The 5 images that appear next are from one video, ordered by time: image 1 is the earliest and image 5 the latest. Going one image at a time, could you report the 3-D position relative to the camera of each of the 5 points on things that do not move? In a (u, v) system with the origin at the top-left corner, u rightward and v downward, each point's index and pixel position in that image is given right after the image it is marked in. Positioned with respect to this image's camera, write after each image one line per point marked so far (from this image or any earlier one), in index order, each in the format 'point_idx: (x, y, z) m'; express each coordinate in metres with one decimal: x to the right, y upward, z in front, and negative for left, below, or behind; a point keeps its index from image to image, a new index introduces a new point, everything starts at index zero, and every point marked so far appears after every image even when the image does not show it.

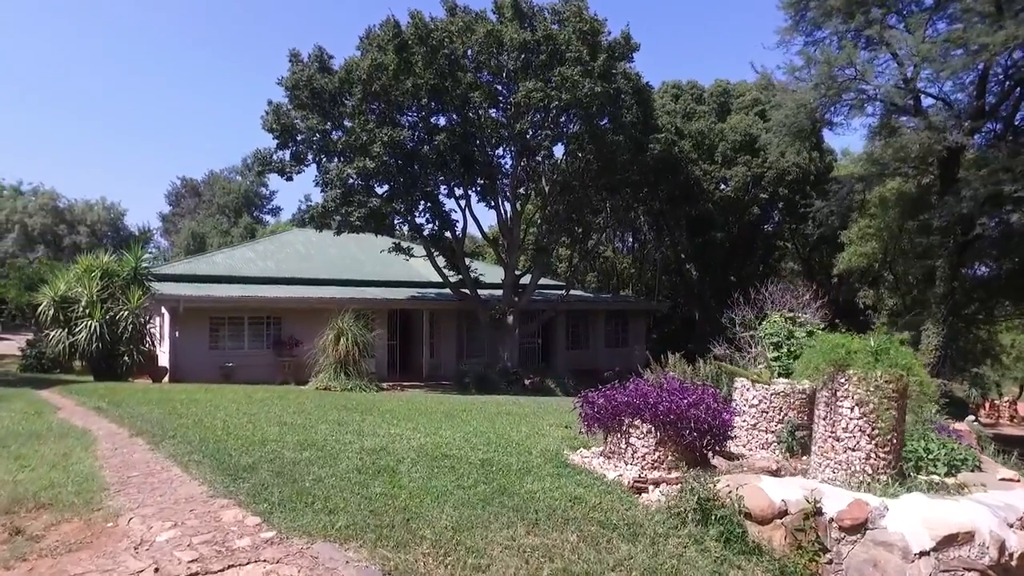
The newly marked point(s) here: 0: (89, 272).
0: (-11.1, +0.4, +18.5) m
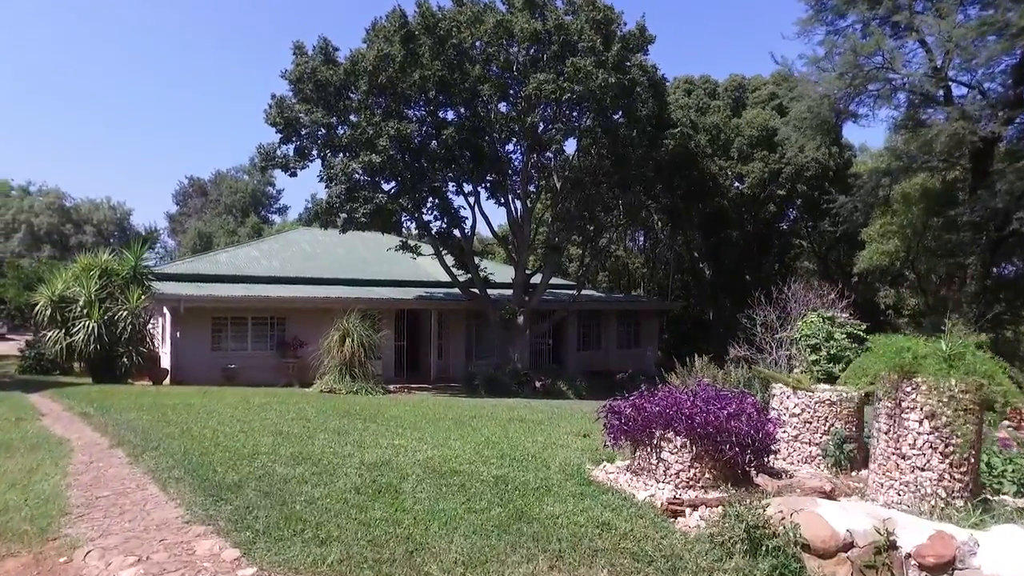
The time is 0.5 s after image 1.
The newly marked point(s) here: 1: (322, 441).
0: (-10.8, +0.4, +18.0) m
1: (-2.0, -1.6, +7.2) m
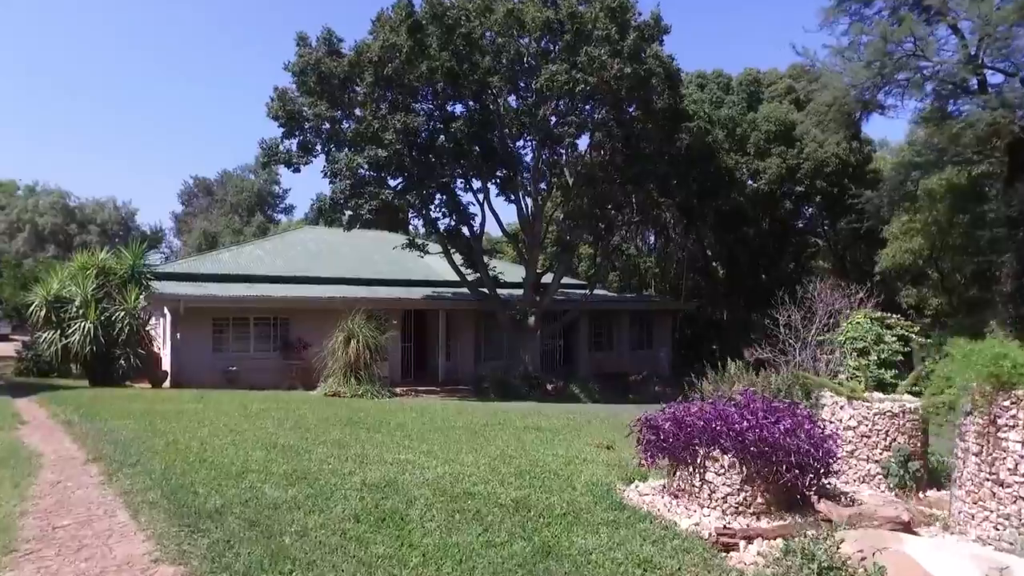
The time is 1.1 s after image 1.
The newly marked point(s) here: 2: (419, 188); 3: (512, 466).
0: (-10.6, +0.4, +17.4) m
1: (-1.8, -1.6, +6.5) m
2: (-2.4, +2.6, +18.1) m
3: (0.0, -1.7, +6.6) m
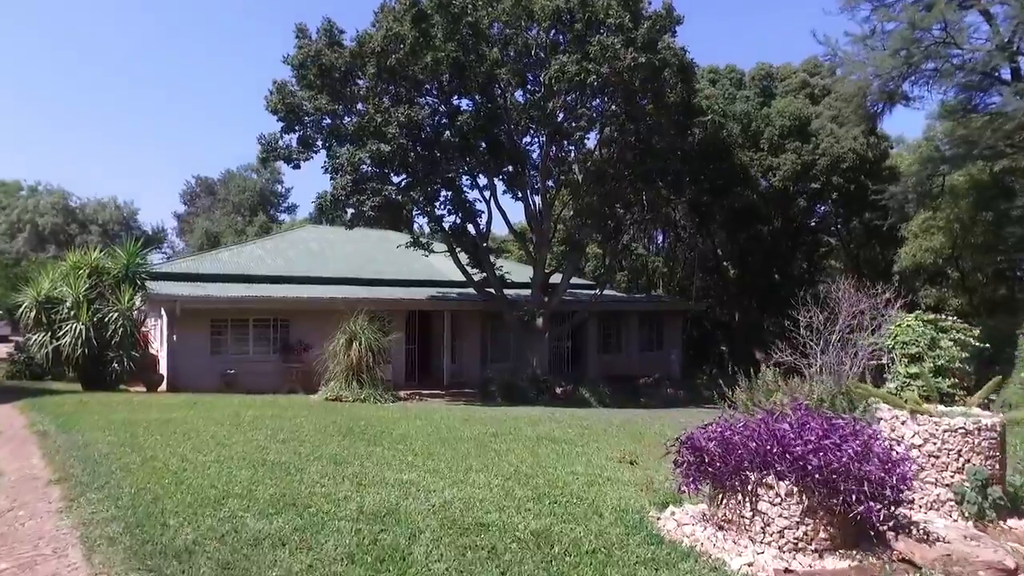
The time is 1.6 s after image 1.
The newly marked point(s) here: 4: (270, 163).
0: (-10.4, +0.4, +16.8) m
1: (-1.7, -1.6, +5.9) m
2: (-2.2, +2.6, +17.4) m
3: (+0.1, -1.7, +5.9) m
4: (-6.3, +3.2, +18.3) m
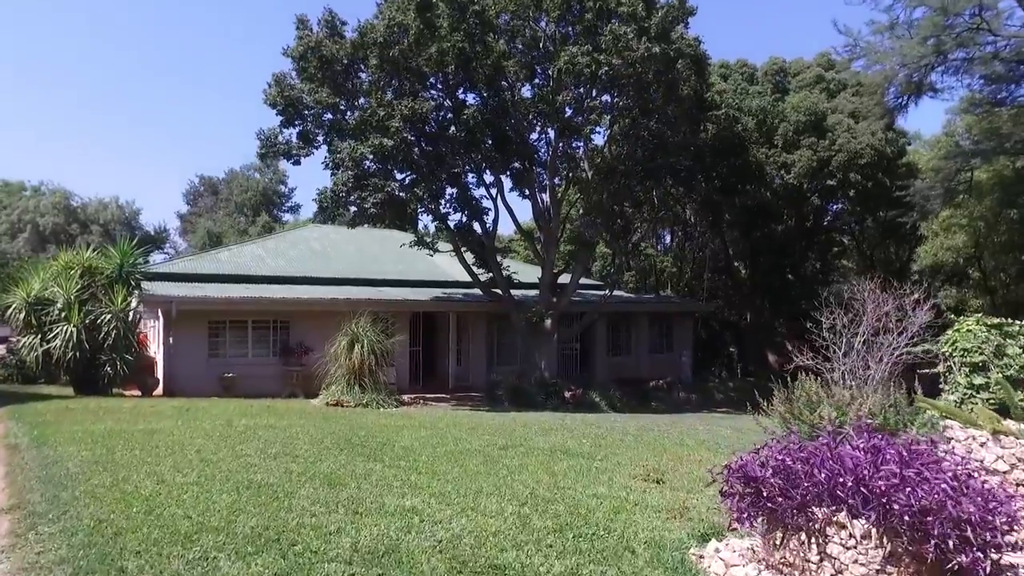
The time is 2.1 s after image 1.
0: (-10.2, +0.4, +16.2) m
1: (-1.5, -1.6, +5.2) m
2: (-2.0, +2.6, +16.8) m
3: (+0.3, -1.7, +5.2) m
4: (-6.1, +3.2, +17.7) m
